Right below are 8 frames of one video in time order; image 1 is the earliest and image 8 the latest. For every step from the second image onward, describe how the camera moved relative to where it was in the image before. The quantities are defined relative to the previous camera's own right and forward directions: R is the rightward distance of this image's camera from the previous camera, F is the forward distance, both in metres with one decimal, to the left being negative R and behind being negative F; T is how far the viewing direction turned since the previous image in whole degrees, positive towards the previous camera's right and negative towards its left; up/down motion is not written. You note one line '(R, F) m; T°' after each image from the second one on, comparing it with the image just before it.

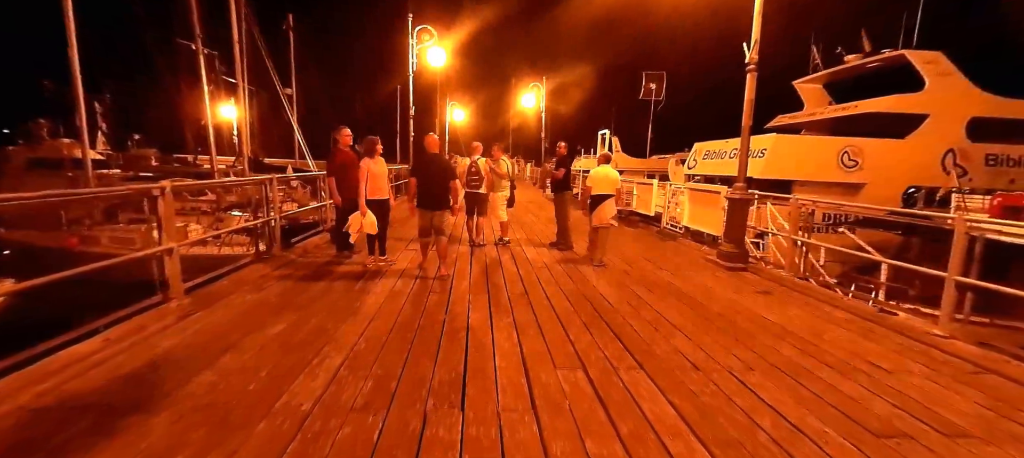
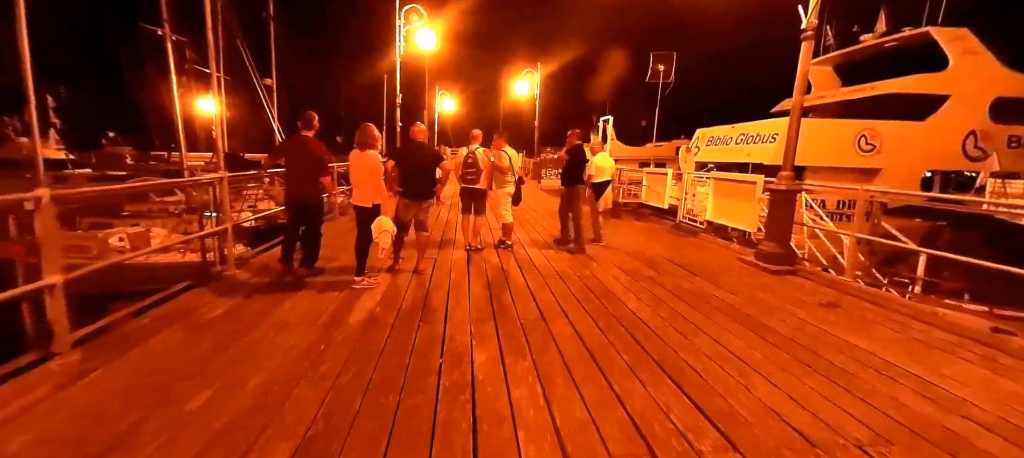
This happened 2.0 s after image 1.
(-0.2, +1.0) m; +1°
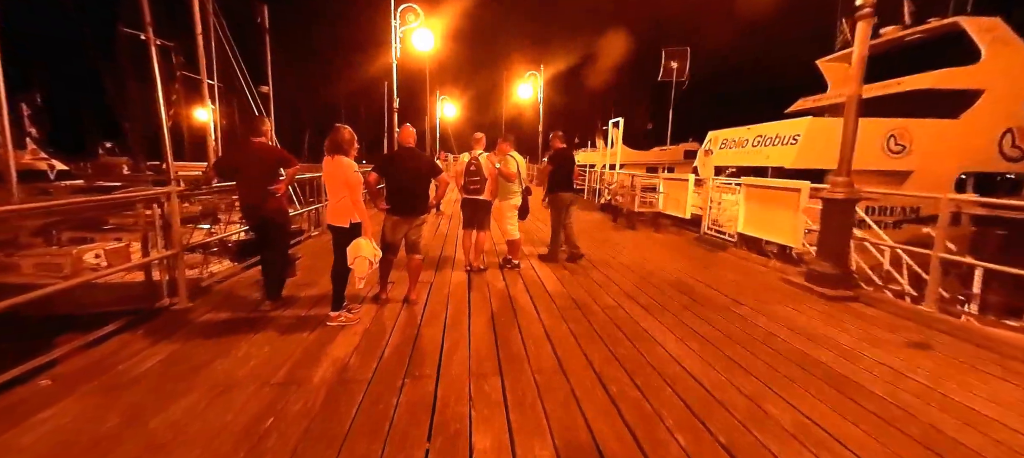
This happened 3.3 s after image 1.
(0.0, +0.8) m; 0°
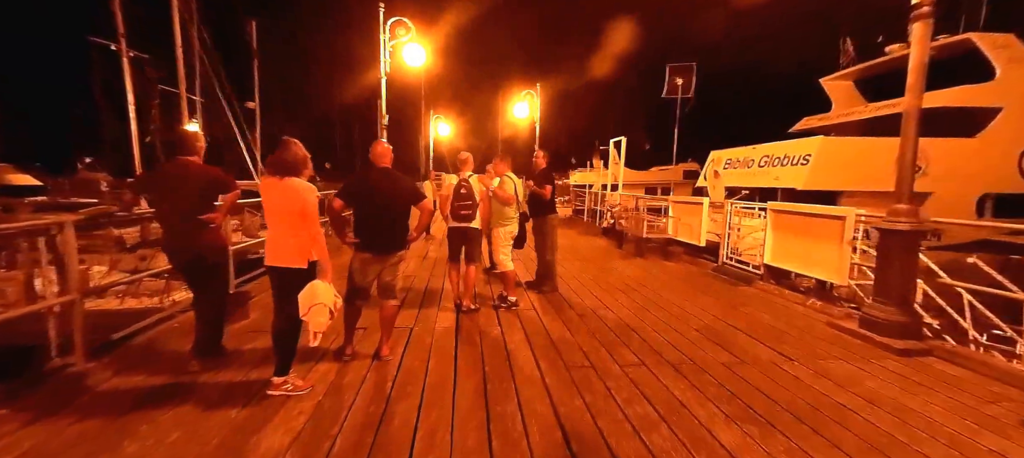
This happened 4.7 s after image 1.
(0.0, +0.8) m; +1°
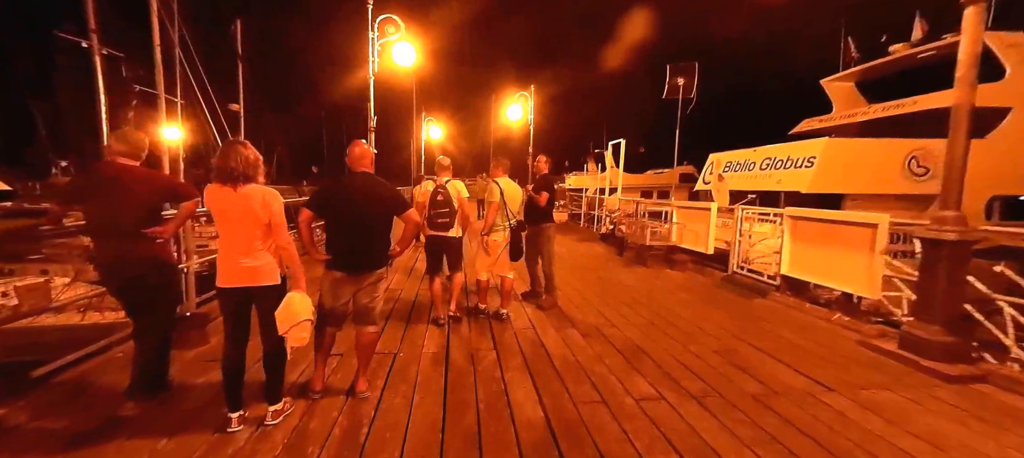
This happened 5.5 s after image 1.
(0.0, +0.5) m; +1°
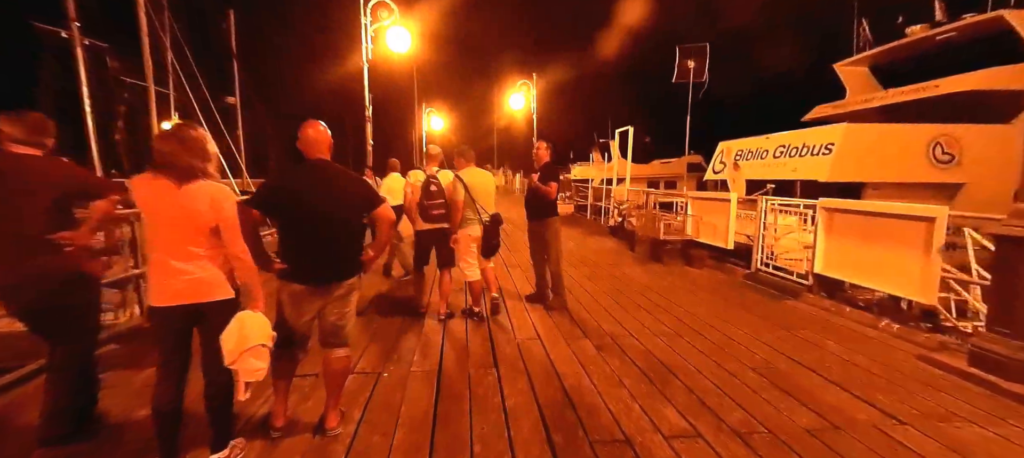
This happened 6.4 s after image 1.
(0.0, +0.5) m; 0°
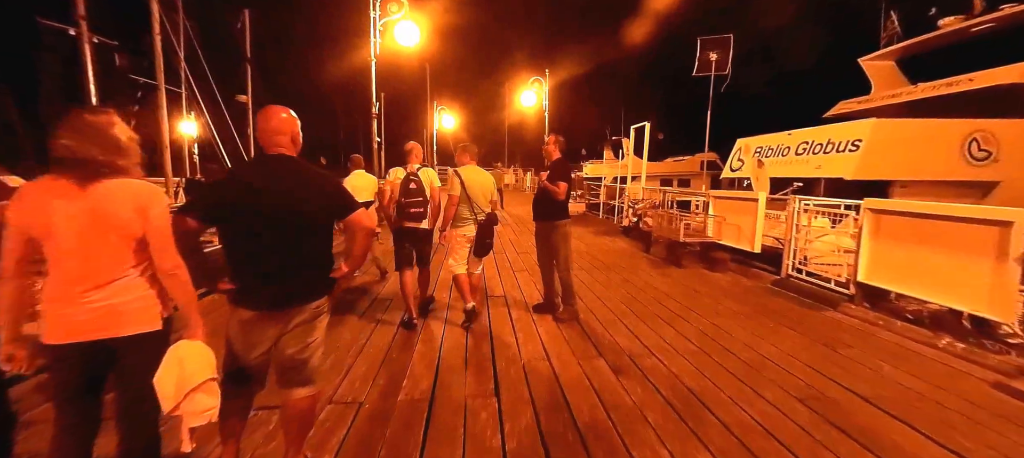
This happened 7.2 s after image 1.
(0.0, +0.4) m; -1°
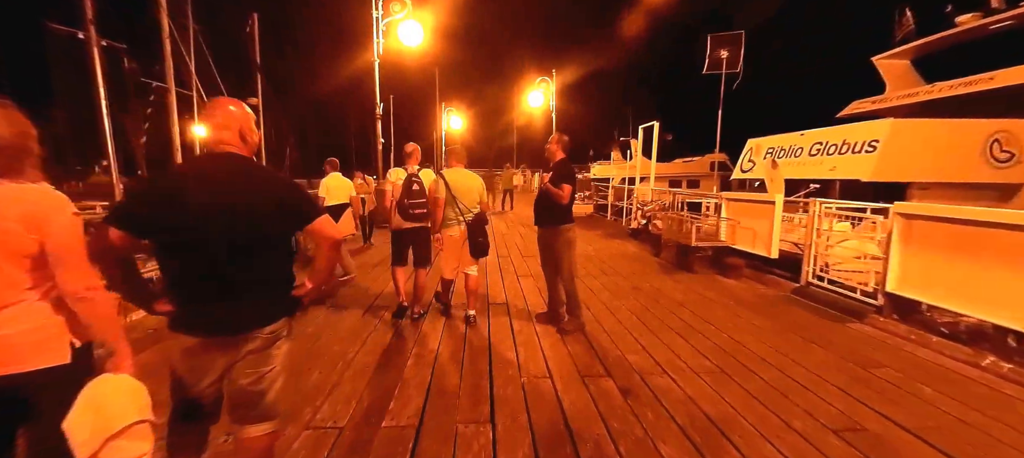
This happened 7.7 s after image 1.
(+0.1, +0.3) m; -1°
